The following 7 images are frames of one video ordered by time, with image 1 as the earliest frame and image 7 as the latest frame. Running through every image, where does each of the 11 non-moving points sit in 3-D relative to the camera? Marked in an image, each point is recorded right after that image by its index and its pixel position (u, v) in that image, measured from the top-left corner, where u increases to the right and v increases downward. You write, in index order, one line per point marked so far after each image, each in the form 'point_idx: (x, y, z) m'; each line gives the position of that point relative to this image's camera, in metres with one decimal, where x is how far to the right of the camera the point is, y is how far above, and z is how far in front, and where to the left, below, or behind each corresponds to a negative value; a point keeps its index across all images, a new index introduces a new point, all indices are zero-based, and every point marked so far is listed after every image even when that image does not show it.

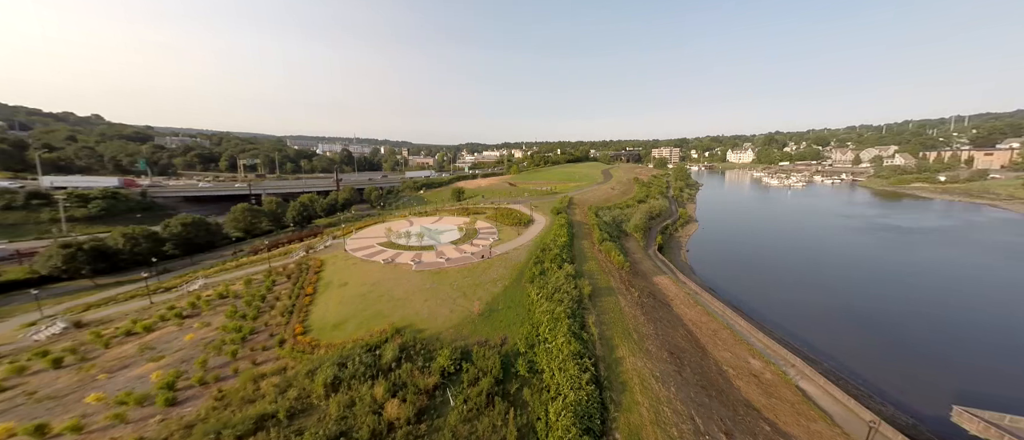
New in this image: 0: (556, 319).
0: (+2.3, -5.2, +15.7) m
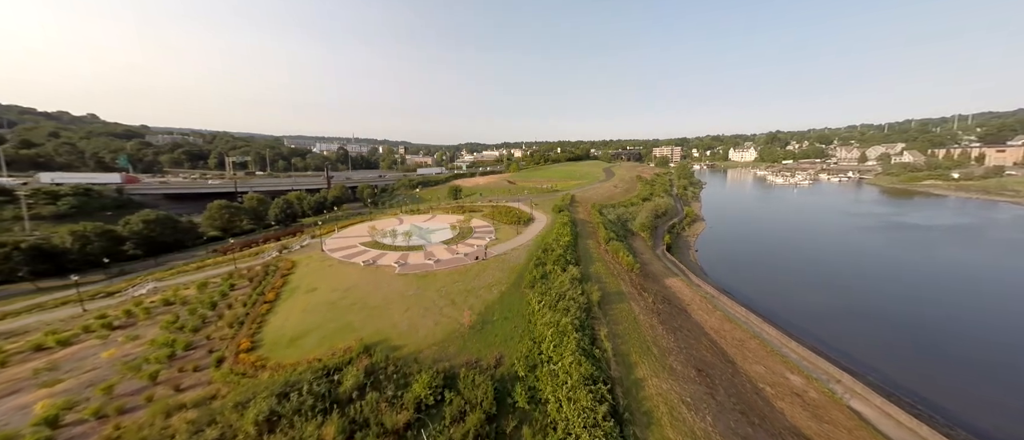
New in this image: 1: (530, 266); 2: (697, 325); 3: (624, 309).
0: (+2.2, -4.9, +13.2) m
1: (+1.2, -3.1, +20.1) m
2: (+12.0, -6.6, +19.5) m
3: (+6.7, -5.2, +18.0) m
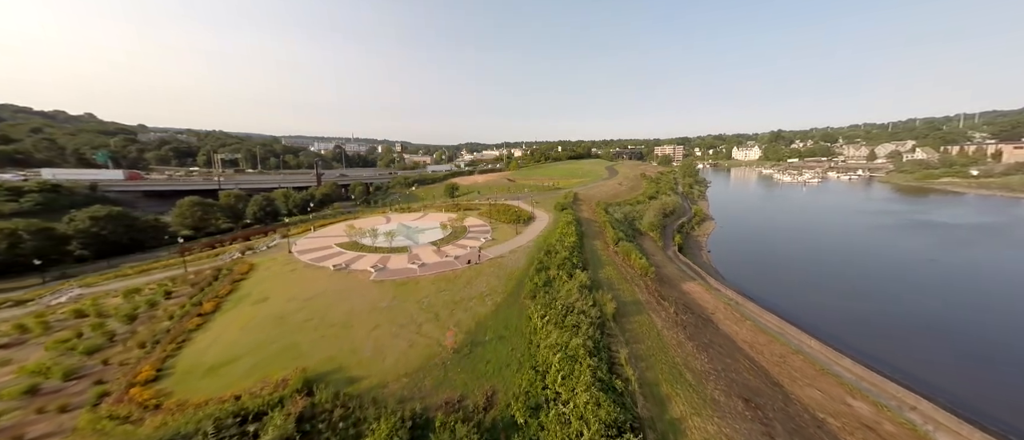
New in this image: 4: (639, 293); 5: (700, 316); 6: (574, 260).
0: (+2.1, -4.8, +10.3) m
1: (+1.1, -2.9, +17.3) m
2: (+11.9, -6.4, +16.6) m
3: (+6.6, -5.0, +15.2) m
4: (+7.7, -4.4, +18.2) m
5: (+11.5, -5.8, +18.4) m
6: (+3.9, -2.5, +18.8) m
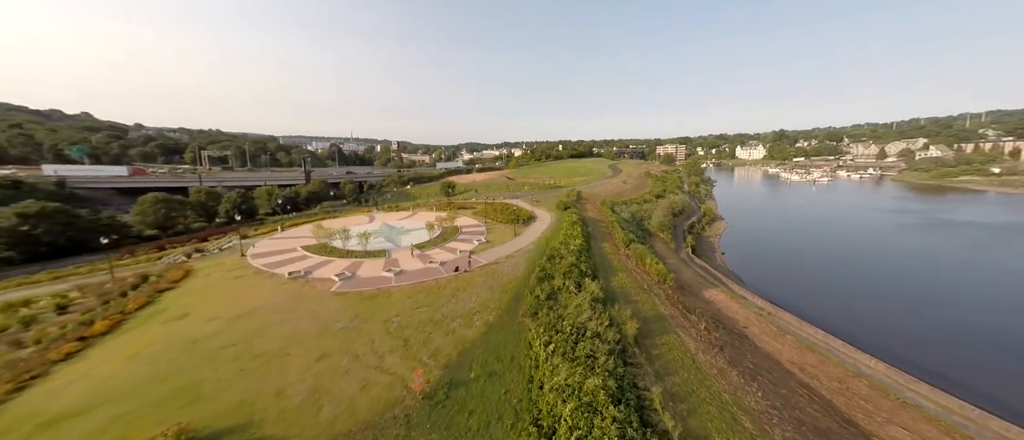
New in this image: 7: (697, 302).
0: (+1.9, -4.7, +7.3) m
1: (+0.9, -2.8, +14.3) m
2: (+11.7, -6.4, +13.6) m
3: (+6.4, -4.9, +12.2) m
4: (+7.5, -4.3, +15.3) m
5: (+11.3, -5.7, +15.5) m
6: (+3.7, -2.4, +15.9) m
7: (+11.1, -4.9, +18.2) m
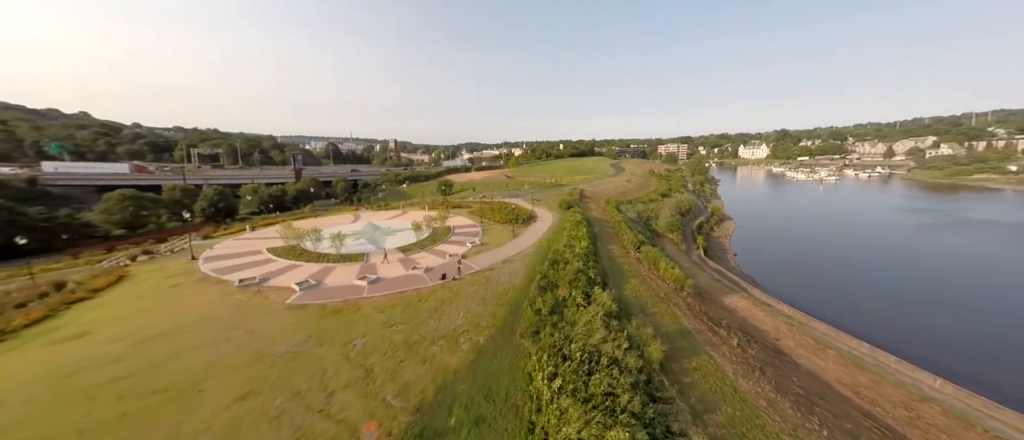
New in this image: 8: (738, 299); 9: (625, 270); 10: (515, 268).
0: (+1.8, -4.7, +5.2) m
1: (+0.8, -2.8, +12.1) m
2: (+11.6, -6.3, +11.4) m
3: (+6.3, -4.9, +10.0) m
4: (+7.4, -4.2, +13.1) m
5: (+11.2, -5.7, +13.3) m
6: (+3.6, -2.4, +13.7) m
7: (+11.0, -4.9, +16.0) m
8: (+14.5, -5.1, +19.3) m
9: (+6.4, -2.8, +17.0) m
10: (+0.2, -2.3, +14.4) m
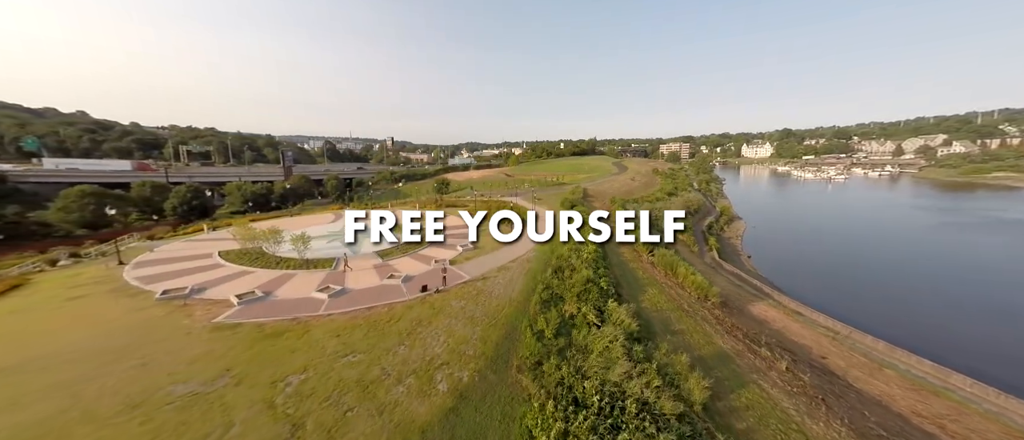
0: (+1.6, -4.6, +2.9) m
1: (+0.6, -2.8, +9.9) m
2: (+11.5, -6.3, +9.2) m
3: (+6.2, -4.9, +7.7) m
4: (+7.2, -4.2, +10.8) m
5: (+11.1, -5.6, +11.0) m
6: (+3.5, -2.4, +11.4) m
7: (+10.9, -4.9, +13.8) m
8: (+14.4, -5.1, +17.0) m
9: (+6.2, -2.8, +14.7) m
10: (0.0, -2.2, +12.2) m
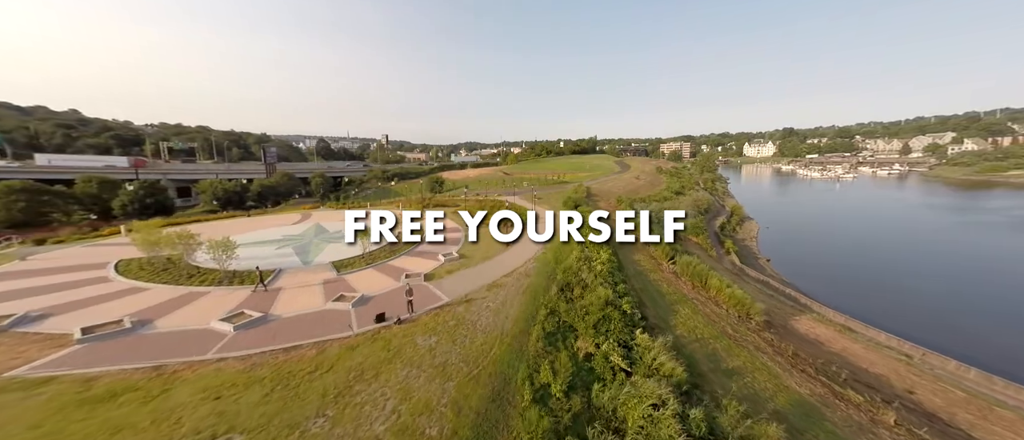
0: (+1.5, -4.7, 0.0) m
1: (+0.5, -2.8, +6.9) m
2: (+11.3, -6.3, +6.3) m
3: (+6.0, -4.9, +4.8) m
4: (+7.0, -4.2, +7.9) m
5: (+10.9, -5.7, +8.1) m
6: (+3.3, -2.4, +8.5) m
7: (+10.7, -4.9, +10.9) m
8: (+14.1, -5.1, +14.1) m
9: (+6.0, -2.8, +11.8) m
10: (-0.2, -2.3, +9.2) m
